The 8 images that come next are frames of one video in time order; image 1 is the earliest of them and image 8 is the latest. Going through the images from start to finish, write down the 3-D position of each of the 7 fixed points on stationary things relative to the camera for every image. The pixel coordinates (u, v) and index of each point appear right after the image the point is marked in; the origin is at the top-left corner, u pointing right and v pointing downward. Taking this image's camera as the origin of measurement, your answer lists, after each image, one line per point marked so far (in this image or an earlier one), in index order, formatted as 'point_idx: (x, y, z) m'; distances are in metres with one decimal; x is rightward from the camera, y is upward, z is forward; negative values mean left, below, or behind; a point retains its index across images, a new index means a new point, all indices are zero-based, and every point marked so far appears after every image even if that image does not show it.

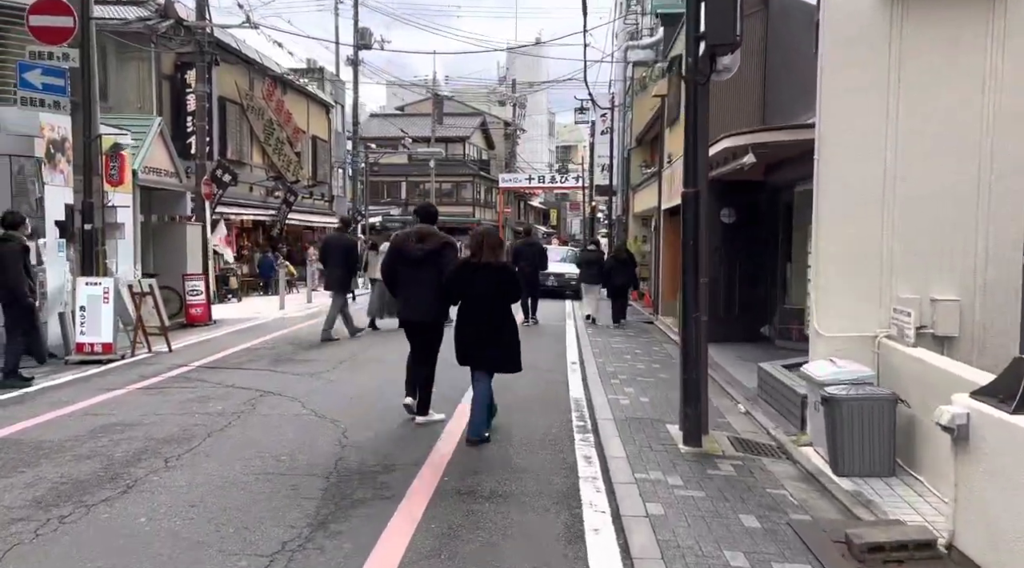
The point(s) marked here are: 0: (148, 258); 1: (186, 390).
0: (-7.4, +0.5, +17.6) m
1: (-3.3, -1.1, +8.8) m
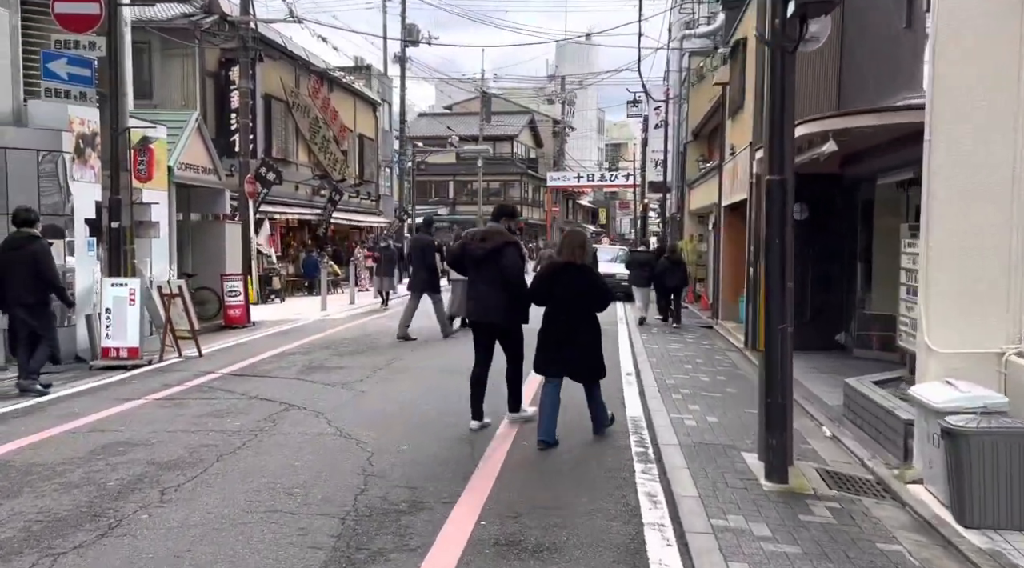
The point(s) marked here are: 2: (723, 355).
0: (-6.5, +0.5, +17.1) m
1: (-2.9, -1.1, +8.1) m
2: (+3.1, -1.1, +12.6) m
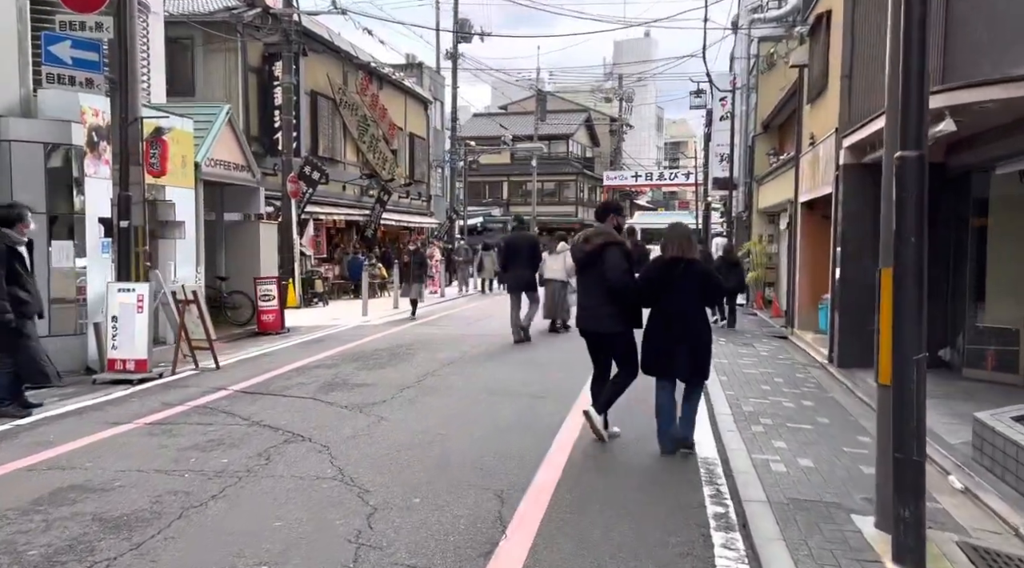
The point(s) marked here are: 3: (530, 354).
0: (-5.5, +0.5, +16.1) m
1: (-2.5, -1.2, +7.0) m
2: (+3.7, -1.1, +11.0) m
3: (+0.3, -1.0, +12.0) m
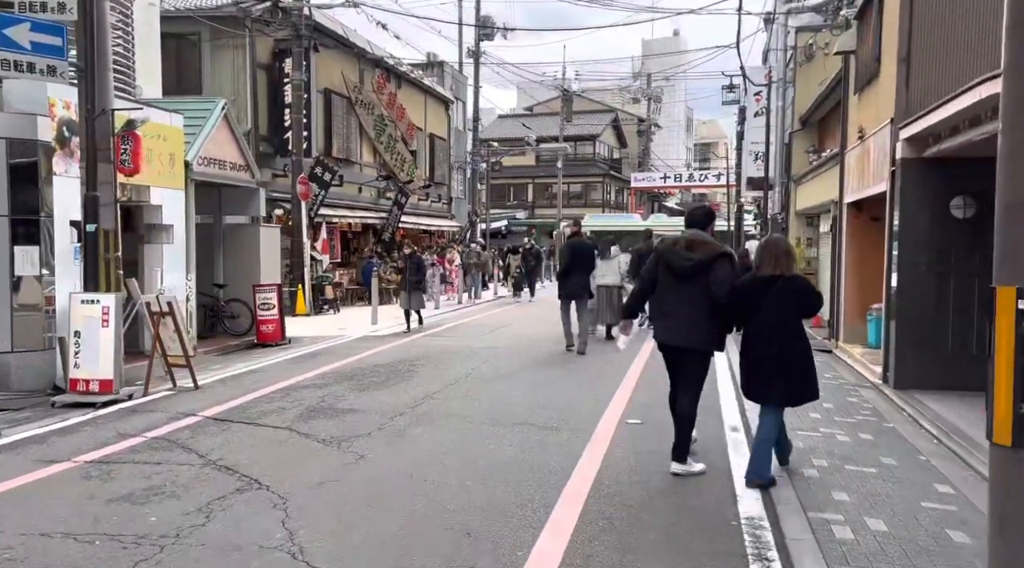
0: (-5.2, +0.3, +15.1) m
1: (-2.5, -1.3, +5.9) m
2: (+3.9, -1.3, +9.7) m
3: (+0.5, -1.1, +10.9) m
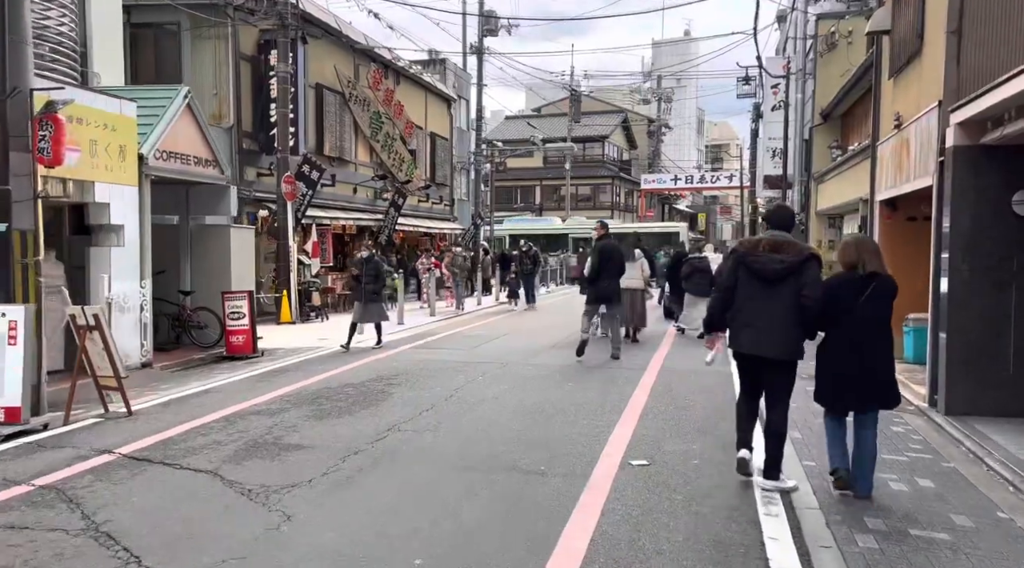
0: (-5.3, +0.2, +13.8) m
1: (-2.7, -1.3, +4.5) m
2: (+3.7, -1.3, +8.3) m
3: (+0.3, -1.2, +9.5) m
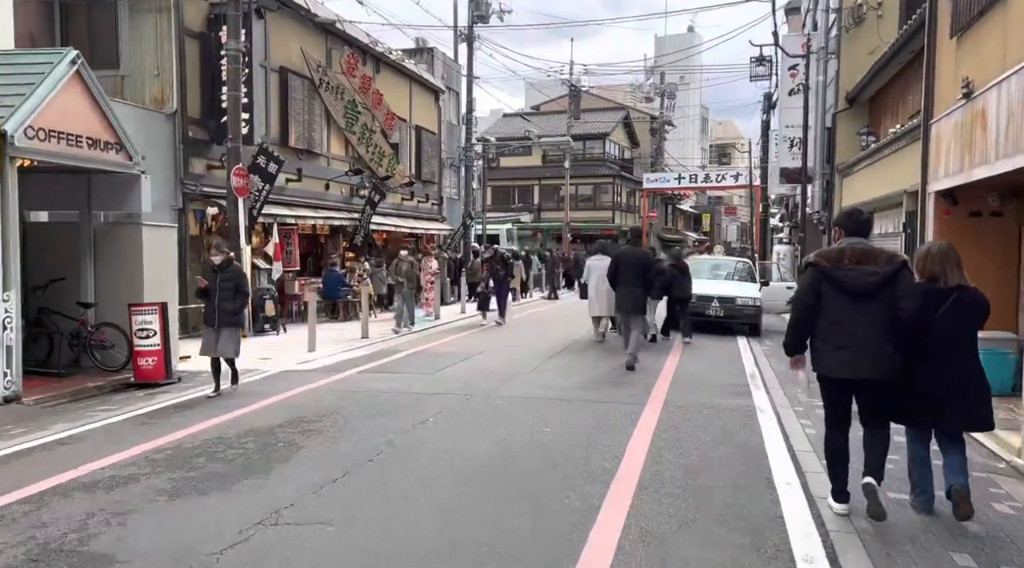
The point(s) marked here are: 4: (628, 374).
0: (-5.6, +0.1, +11.4) m
1: (-3.1, -1.5, +2.1) m
2: (+3.3, -1.5, +5.9) m
3: (-0.1, -1.3, +7.1) m
4: (+1.5, -1.2, +11.3) m
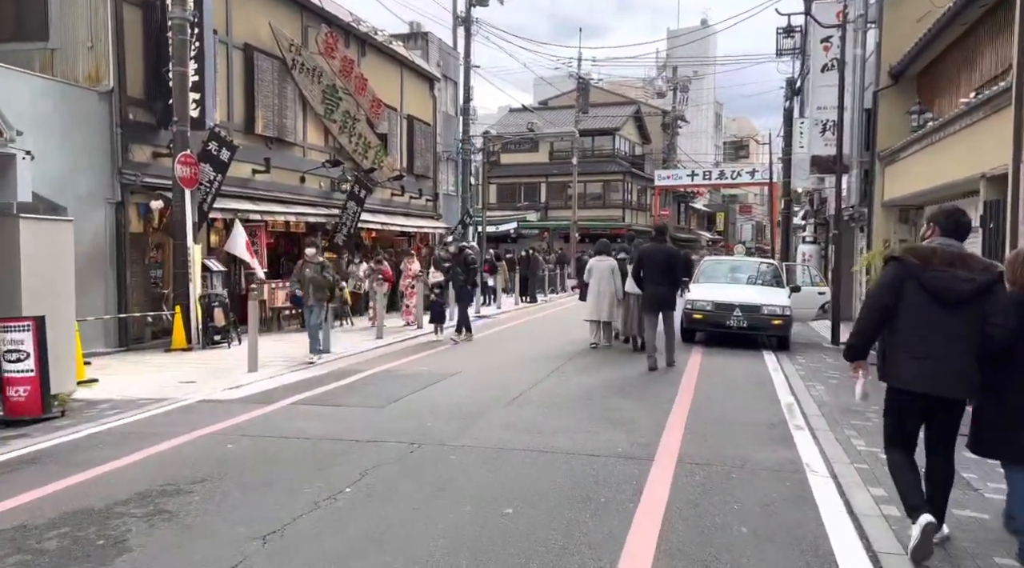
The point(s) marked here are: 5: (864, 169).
0: (-5.9, 0.0, +9.1) m
1: (-3.5, -1.5, -0.2) m
2: (+3.0, -1.6, +3.5) m
3: (-0.4, -1.4, +4.7) m
4: (+1.2, -1.3, +8.9) m
5: (+6.5, +2.1, +16.0) m
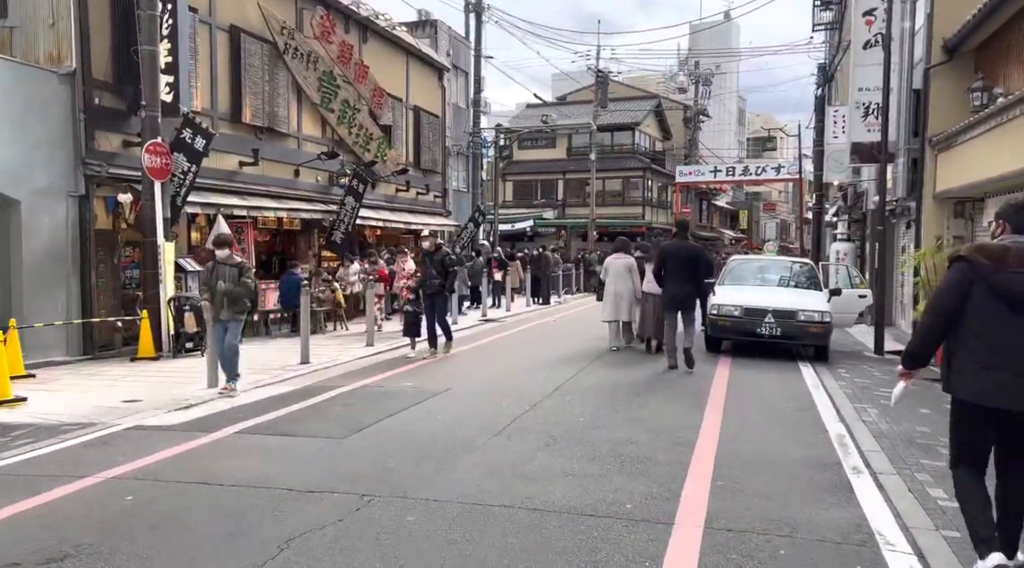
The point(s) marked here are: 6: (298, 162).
0: (-6.0, 0.0, +7.7) m
1: (-3.8, -1.6, -1.7) m
2: (+2.8, -1.6, +1.8) m
3: (-0.6, -1.5, +3.2) m
4: (+1.1, -1.3, +7.3) m
5: (+6.6, +2.1, +14.2) m
6: (-5.0, +2.8, +19.8) m
